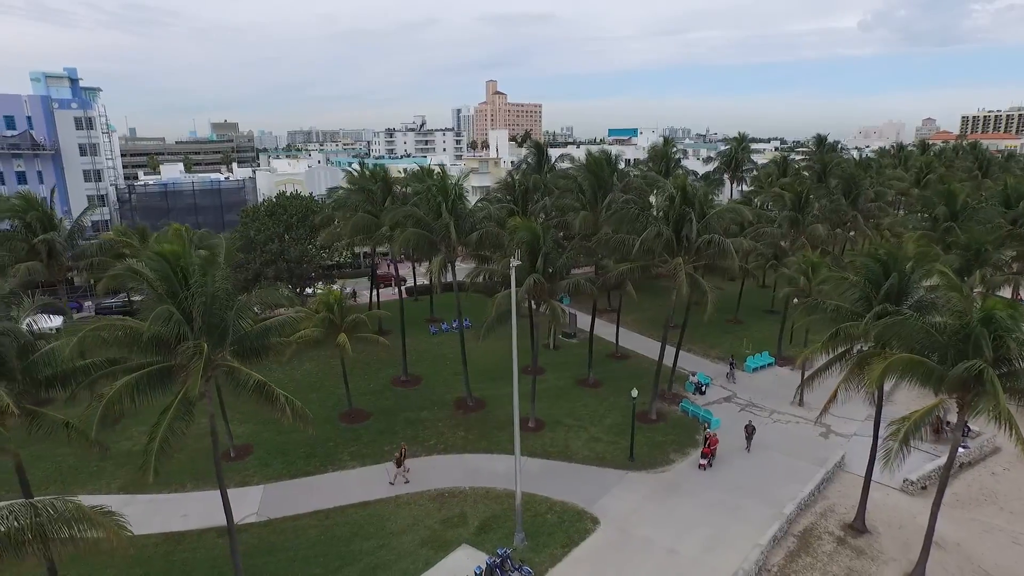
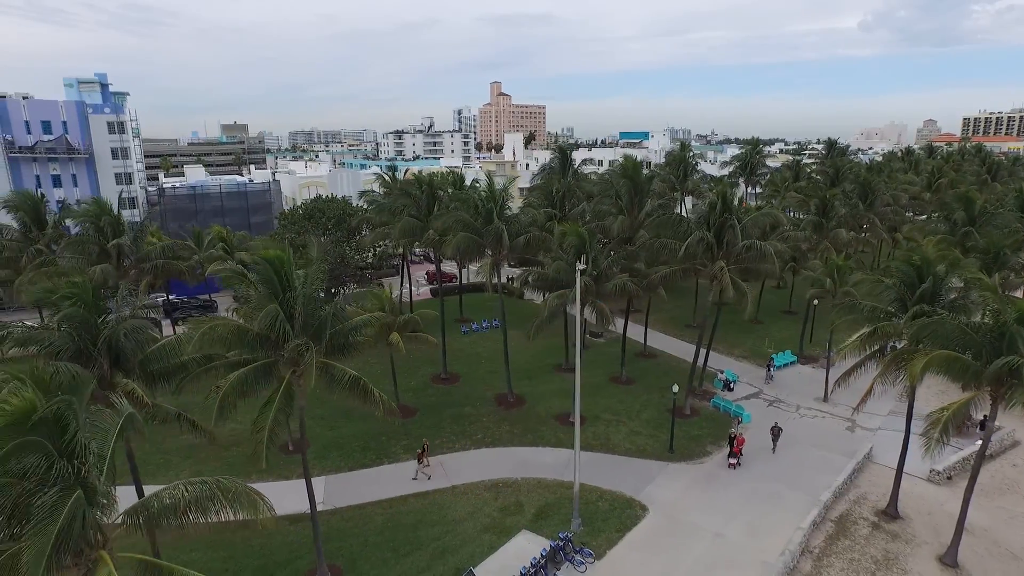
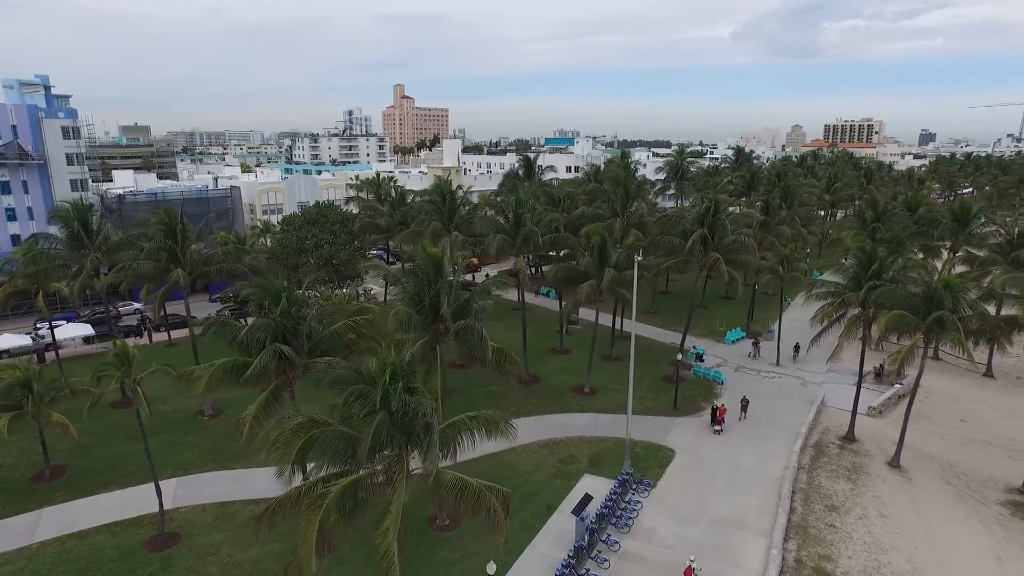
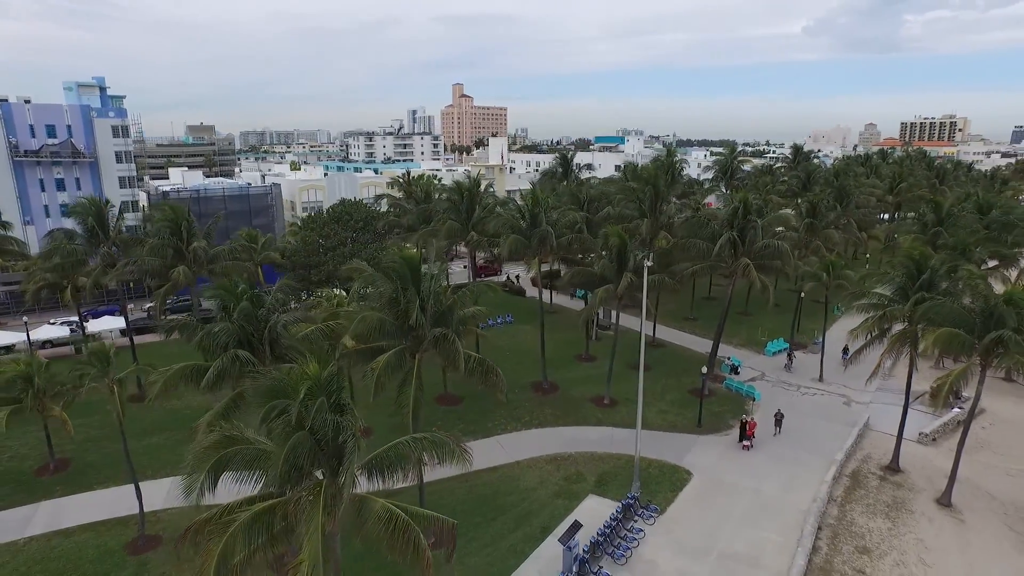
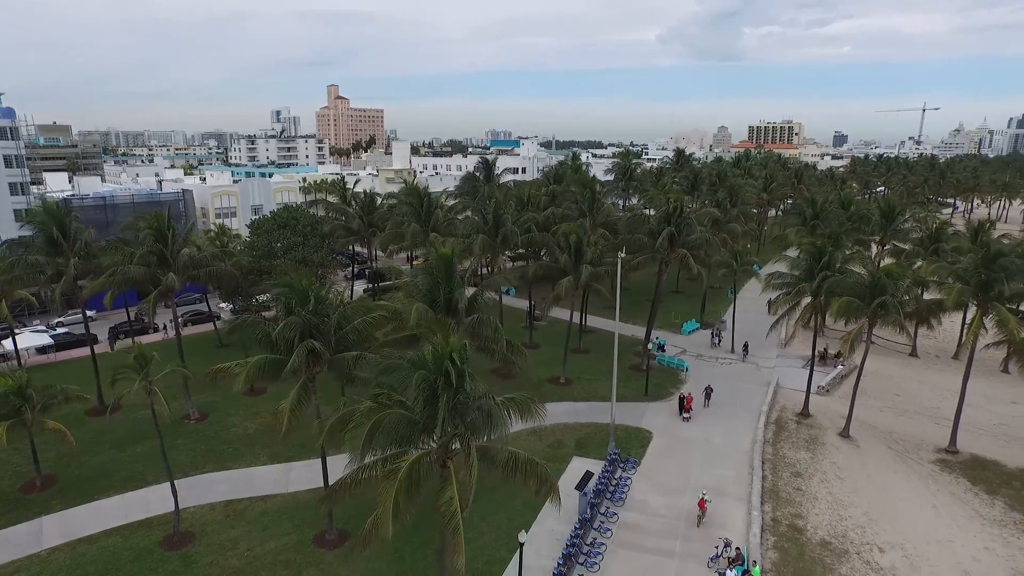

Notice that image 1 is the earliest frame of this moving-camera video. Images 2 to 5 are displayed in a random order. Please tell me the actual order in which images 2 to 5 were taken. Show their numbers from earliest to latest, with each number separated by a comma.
2, 4, 3, 5
